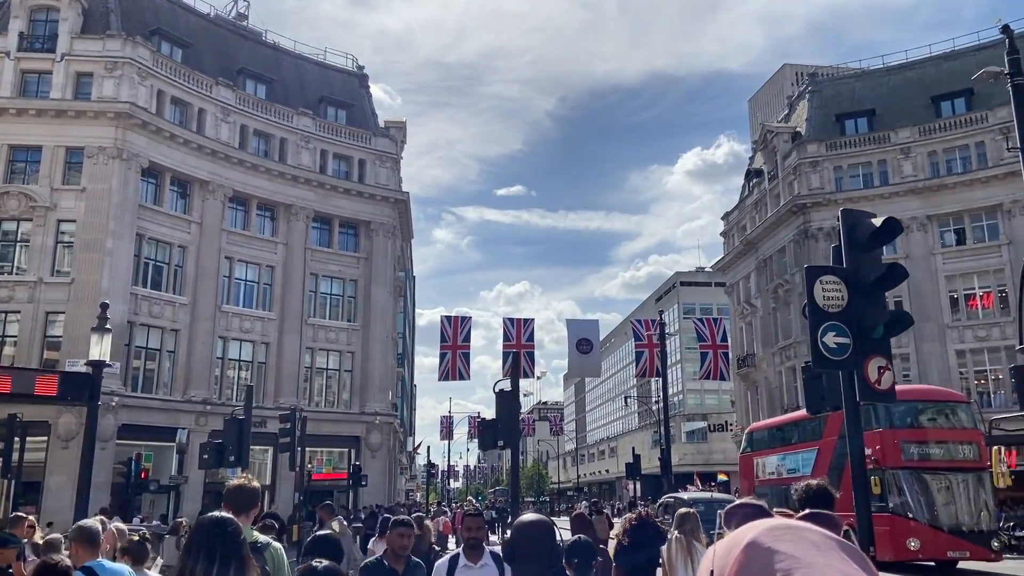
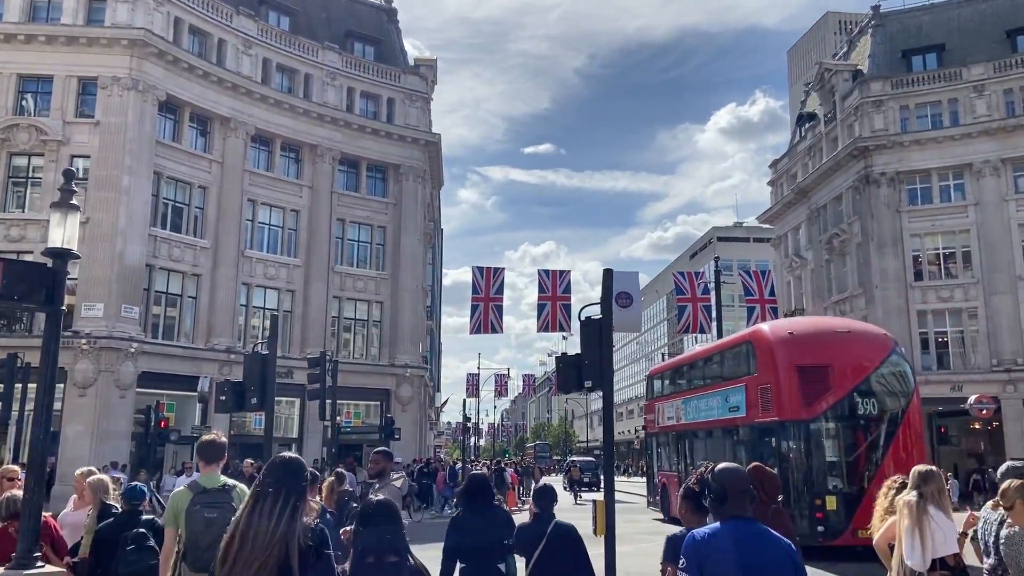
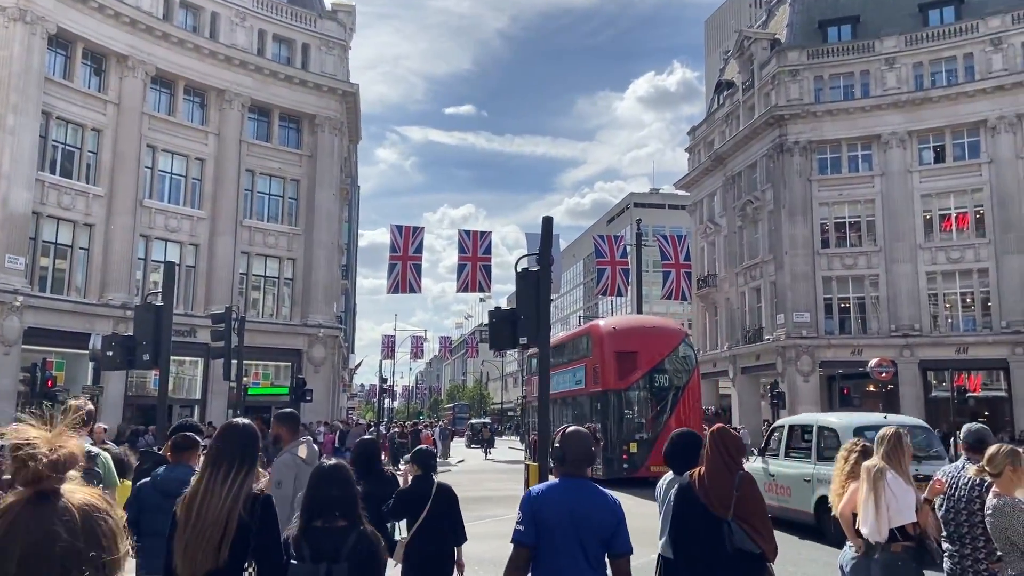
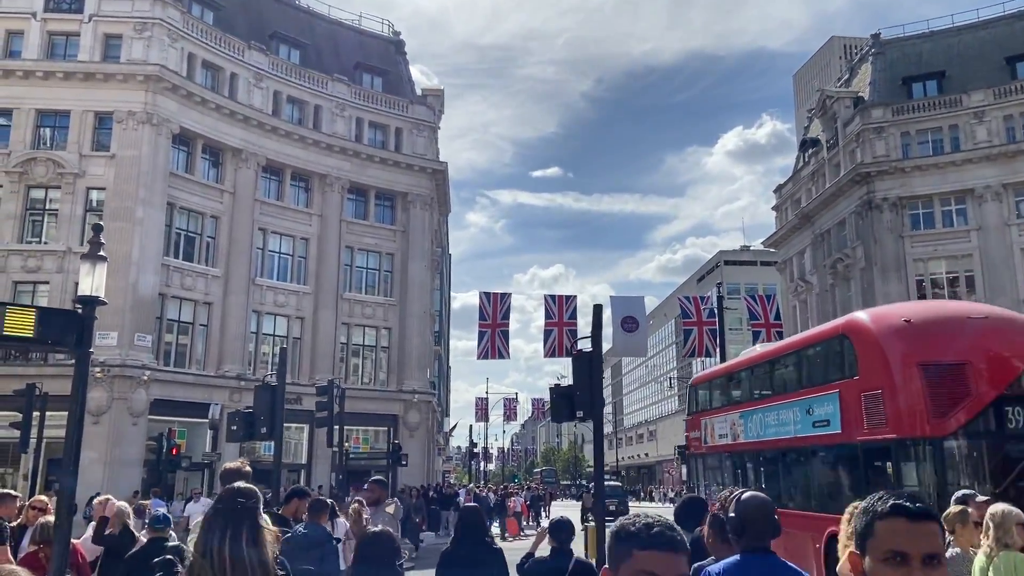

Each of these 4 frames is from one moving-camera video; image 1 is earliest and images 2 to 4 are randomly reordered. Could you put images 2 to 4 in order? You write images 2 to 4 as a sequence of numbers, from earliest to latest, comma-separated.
4, 2, 3
